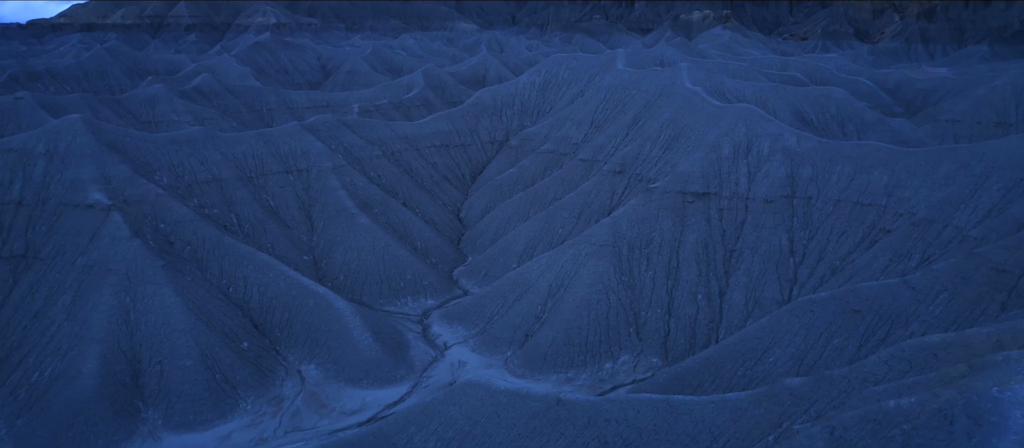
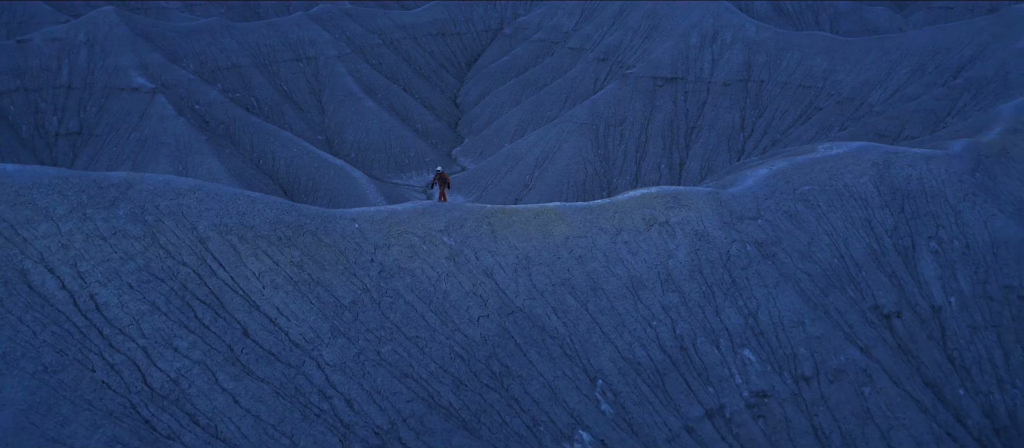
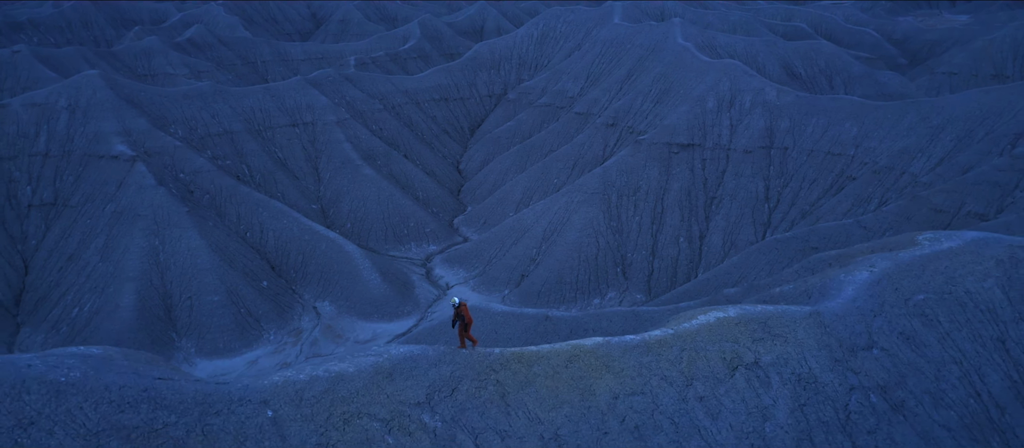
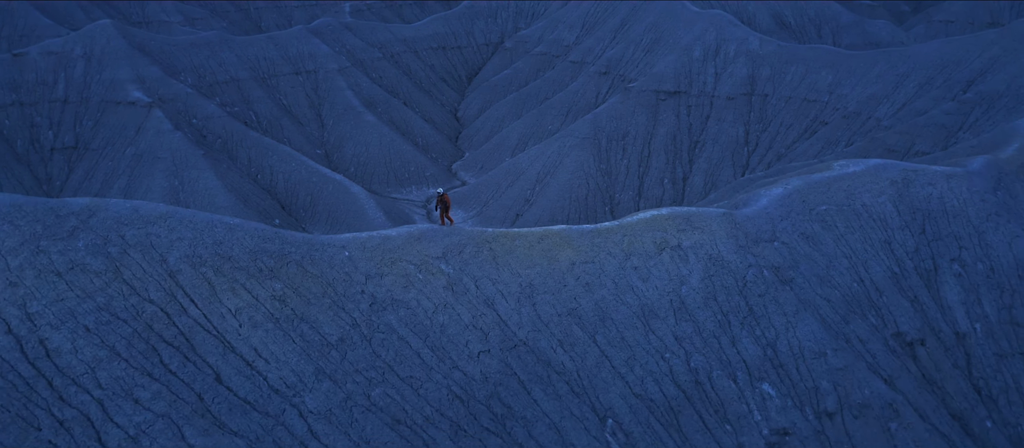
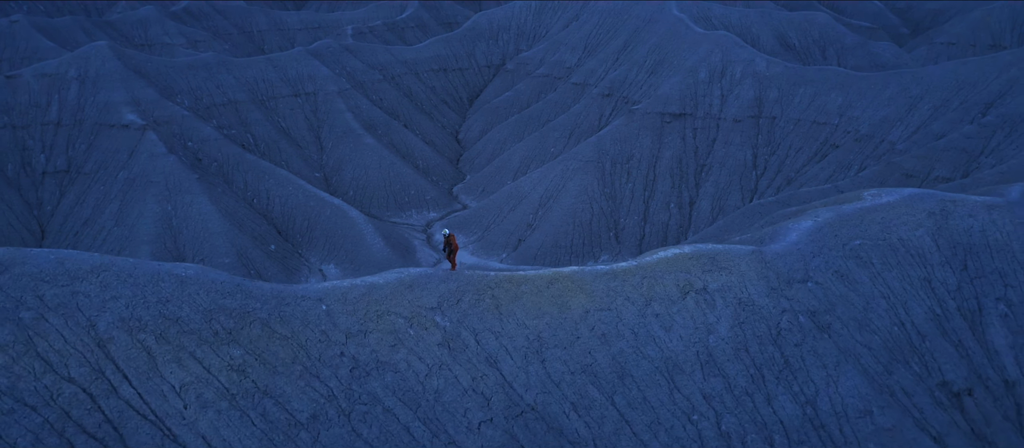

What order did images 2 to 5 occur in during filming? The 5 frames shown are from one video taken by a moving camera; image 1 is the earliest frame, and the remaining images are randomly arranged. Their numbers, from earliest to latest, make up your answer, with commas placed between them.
3, 5, 4, 2
